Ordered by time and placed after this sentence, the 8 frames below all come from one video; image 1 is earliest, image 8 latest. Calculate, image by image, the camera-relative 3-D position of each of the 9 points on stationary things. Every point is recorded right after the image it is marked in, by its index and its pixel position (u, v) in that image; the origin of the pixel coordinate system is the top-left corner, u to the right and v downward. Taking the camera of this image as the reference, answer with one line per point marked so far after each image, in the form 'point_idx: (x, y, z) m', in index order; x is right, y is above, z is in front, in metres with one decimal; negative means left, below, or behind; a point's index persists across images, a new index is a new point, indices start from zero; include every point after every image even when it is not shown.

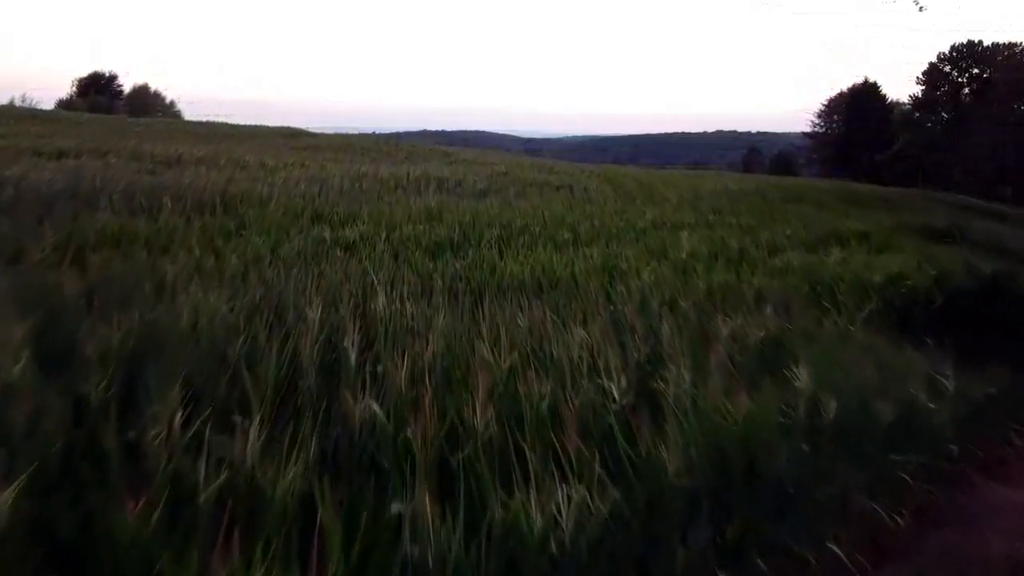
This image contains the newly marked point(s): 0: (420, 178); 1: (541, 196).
0: (-0.7, +0.9, +5.6) m
1: (+0.2, +0.6, +4.8) m
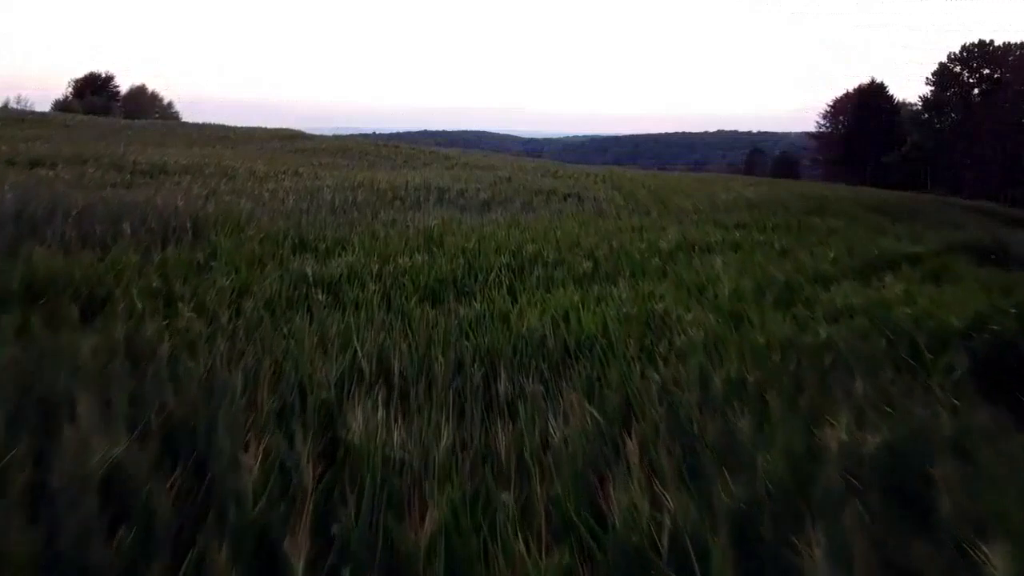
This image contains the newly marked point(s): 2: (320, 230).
0: (-0.7, +0.7, +5.2) m
1: (+0.2, +0.5, +4.4) m
2: (-0.7, +0.2, +2.6) m
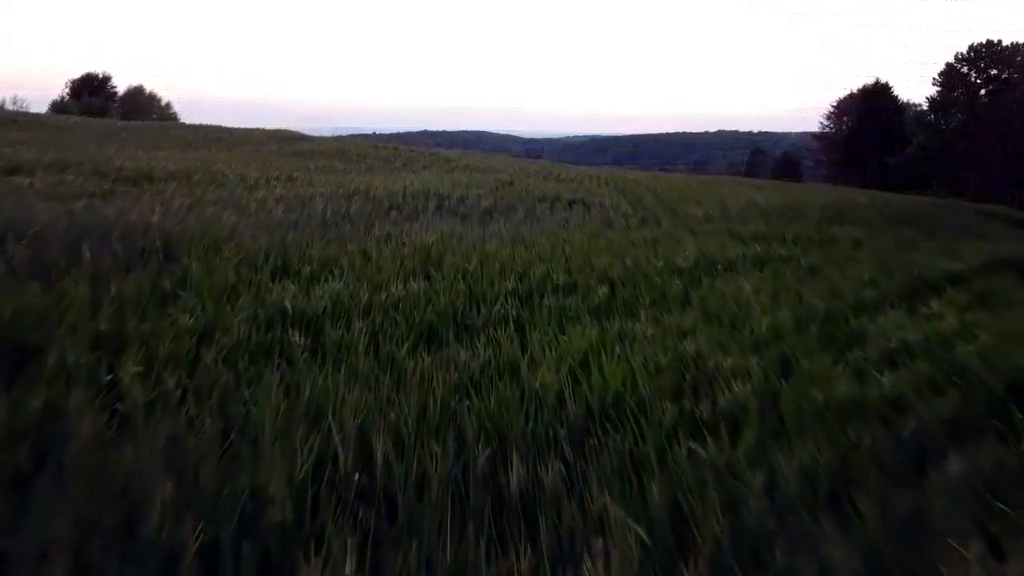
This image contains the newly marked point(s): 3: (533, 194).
0: (-0.7, +0.7, +5.0) m
1: (+0.2, +0.4, +4.2) m
2: (-0.7, +0.1, +2.4) m
3: (+0.2, +0.8, +6.0) m
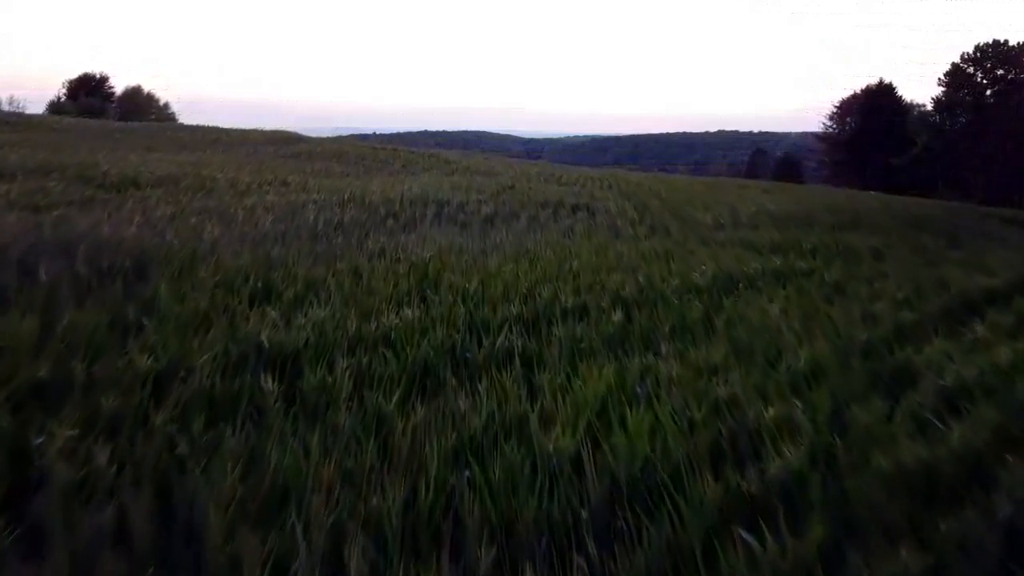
0: (-0.7, +0.6, +4.8) m
1: (+0.3, +0.3, +4.0) m
2: (-0.7, +0.1, +2.2) m
3: (+0.2, +0.7, +5.8) m
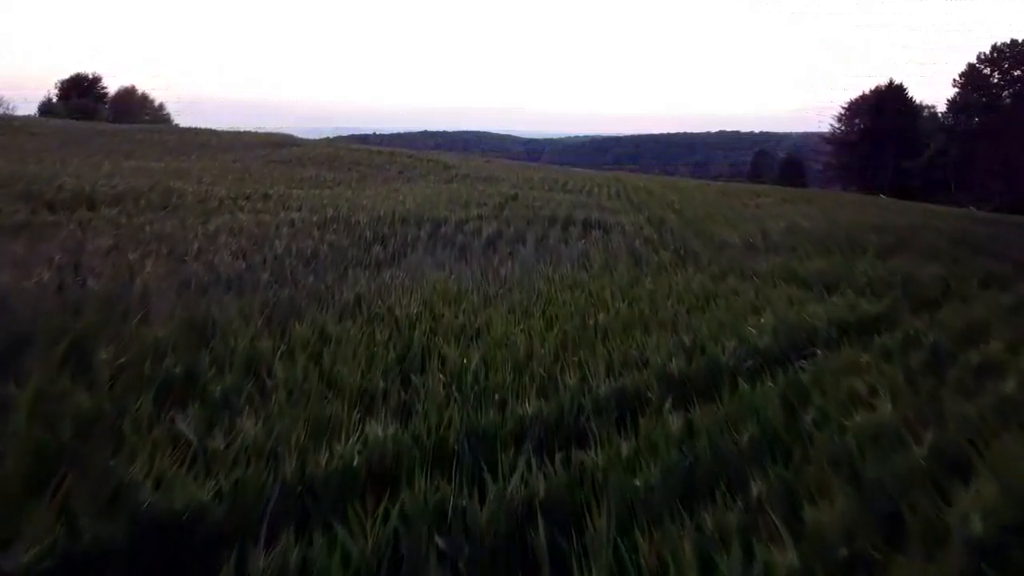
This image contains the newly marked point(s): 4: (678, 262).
0: (-0.6, +0.4, +4.3) m
1: (+0.3, +0.2, +3.5) m
2: (-0.7, -0.1, +1.6) m
3: (+0.2, +0.6, +5.3) m
4: (+0.8, +0.1, +3.4) m
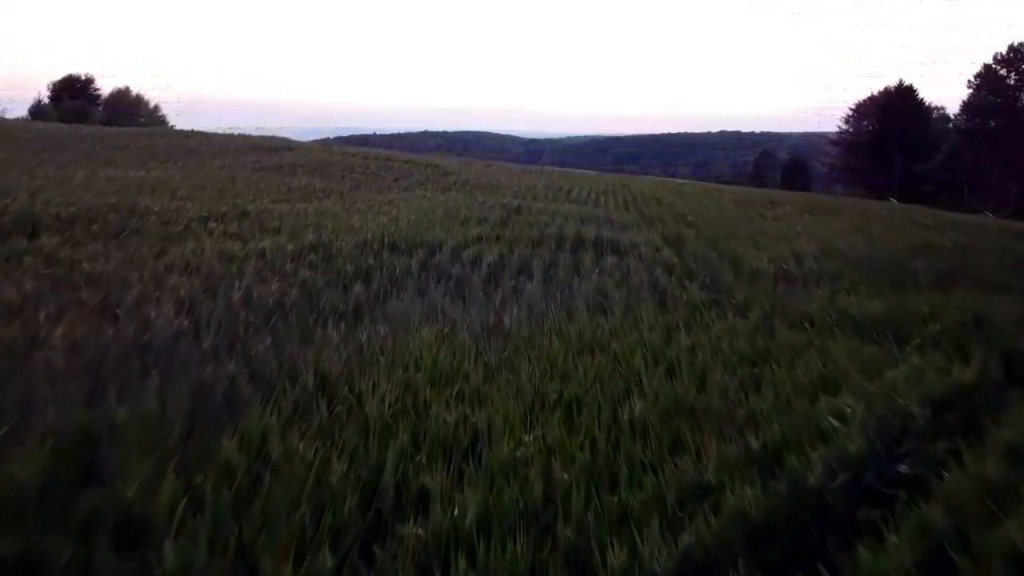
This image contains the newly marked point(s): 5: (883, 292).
0: (-0.6, +0.2, +3.8) m
1: (+0.3, 0.0, +3.0) m
2: (-0.6, -0.3, +1.2) m
3: (+0.2, +0.4, +4.8) m
4: (+0.8, -0.1, +2.9) m
5: (+1.7, 0.0, +3.2) m
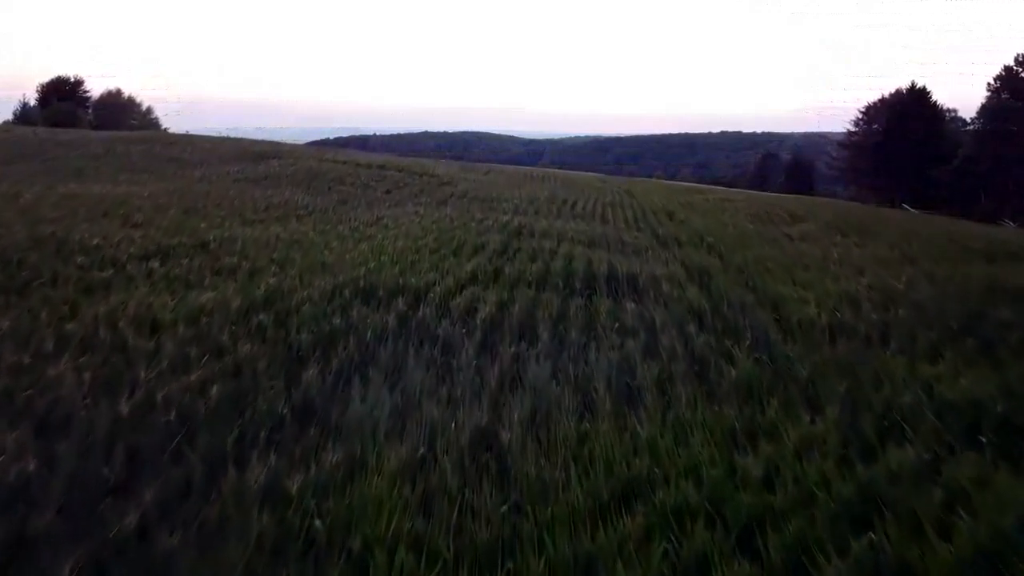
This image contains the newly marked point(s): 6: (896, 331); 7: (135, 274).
0: (-0.6, 0.0, +3.1) m
1: (+0.3, -0.3, +2.3) m
2: (-0.6, -0.5, +0.5) m
3: (+0.2, +0.1, +4.2) m
4: (+0.8, -0.3, +2.2) m
5: (+1.7, -0.3, +2.5) m
6: (+1.6, -0.2, +2.9) m
7: (-1.6, +0.1, +3.1) m
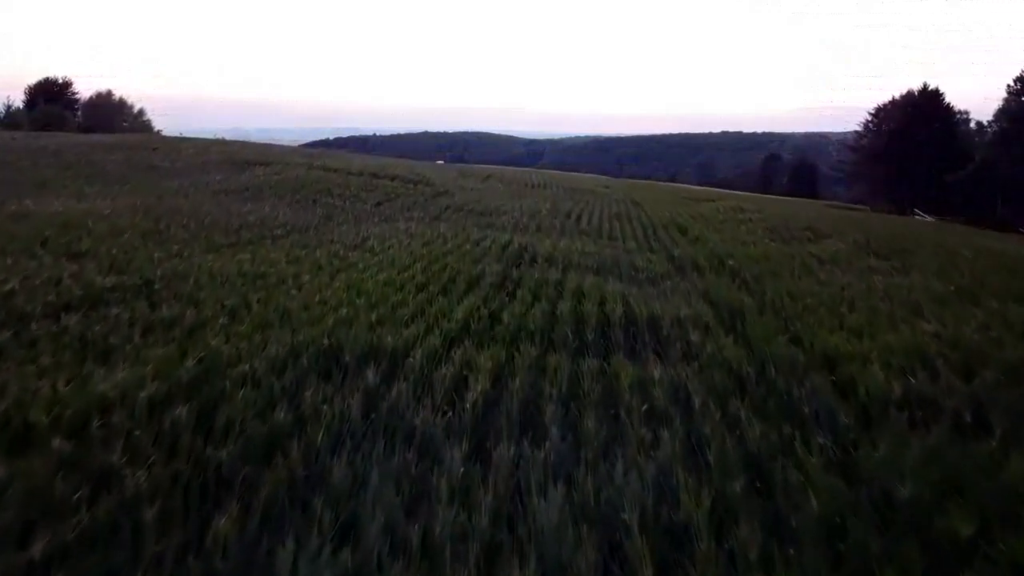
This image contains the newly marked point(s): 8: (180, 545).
0: (-0.6, -0.2, +2.5) m
1: (+0.3, -0.5, +1.7) m
2: (-0.6, -0.8, -0.1) m
3: (+0.2, -0.1, +3.6) m
4: (+0.8, -0.5, +1.6) m
5: (+1.7, -0.5, +1.9) m
6: (+1.6, -0.4, +2.3) m
7: (-1.7, -0.2, +2.5) m
8: (-0.6, -0.5, +1.3) m
